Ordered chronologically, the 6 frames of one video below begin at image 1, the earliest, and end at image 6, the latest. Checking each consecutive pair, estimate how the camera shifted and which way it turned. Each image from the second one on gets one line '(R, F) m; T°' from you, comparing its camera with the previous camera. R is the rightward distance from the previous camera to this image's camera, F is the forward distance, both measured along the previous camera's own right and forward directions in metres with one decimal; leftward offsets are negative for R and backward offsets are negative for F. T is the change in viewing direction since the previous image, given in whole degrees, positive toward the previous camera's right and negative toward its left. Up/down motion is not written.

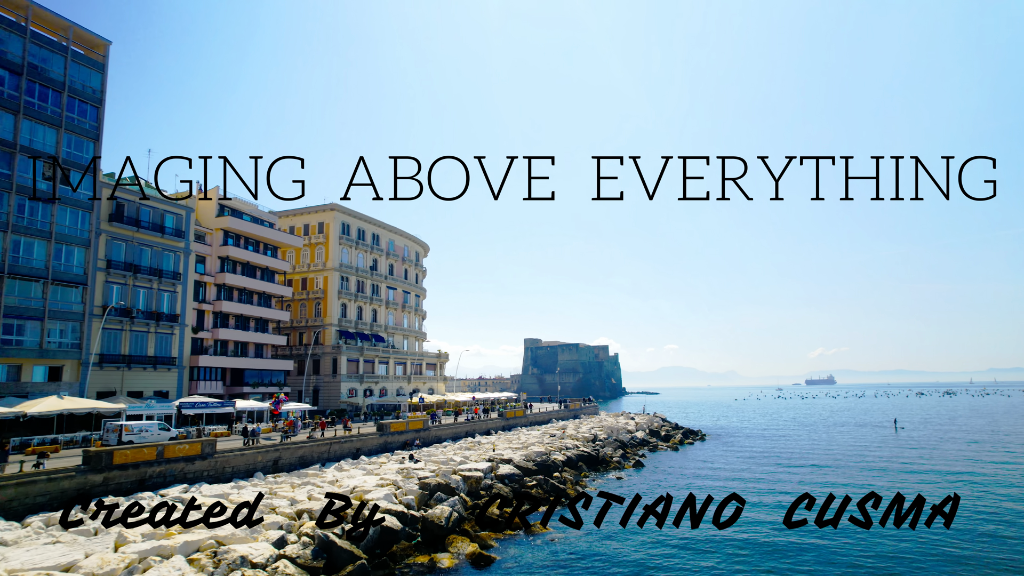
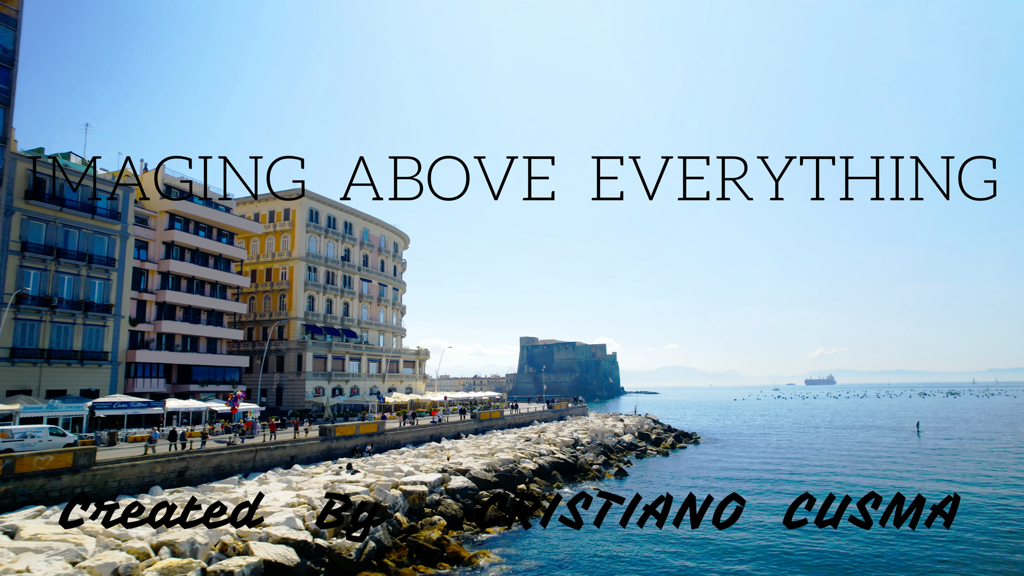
(+1.9, +4.4) m; 0°
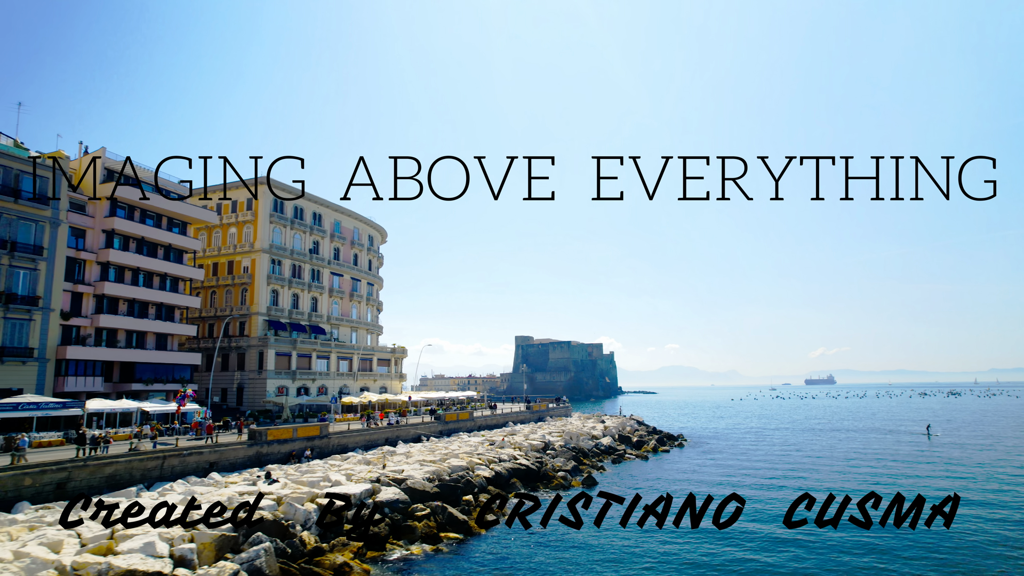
(+2.3, +3.1) m; 0°
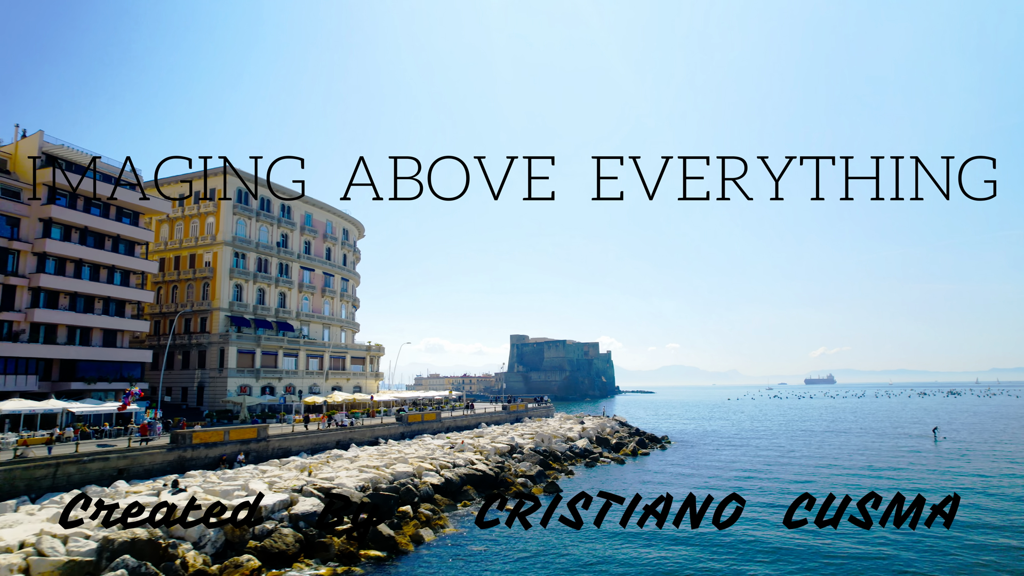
(+2.2, +2.6) m; 0°
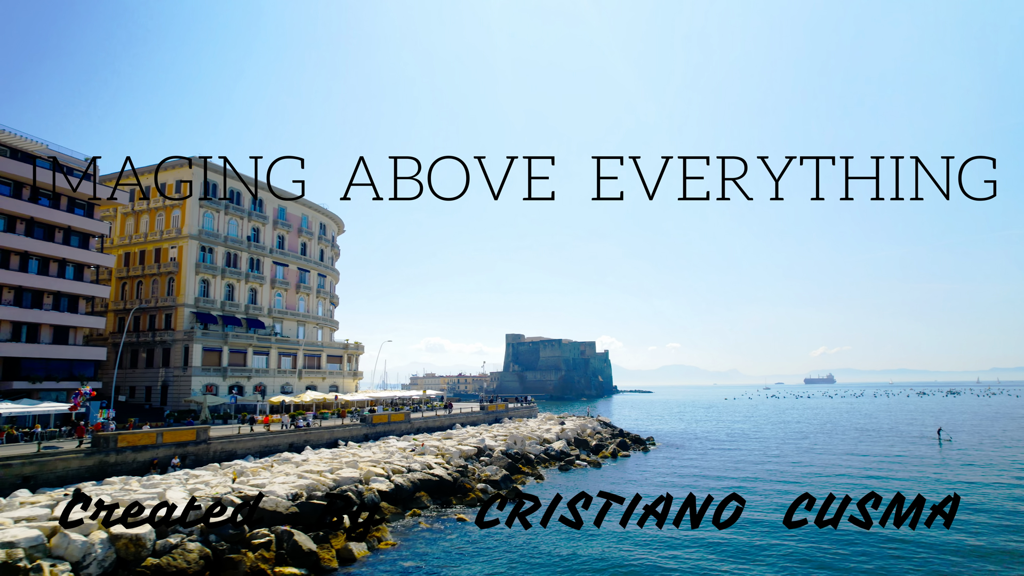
(+1.9, +2.0) m; 0°
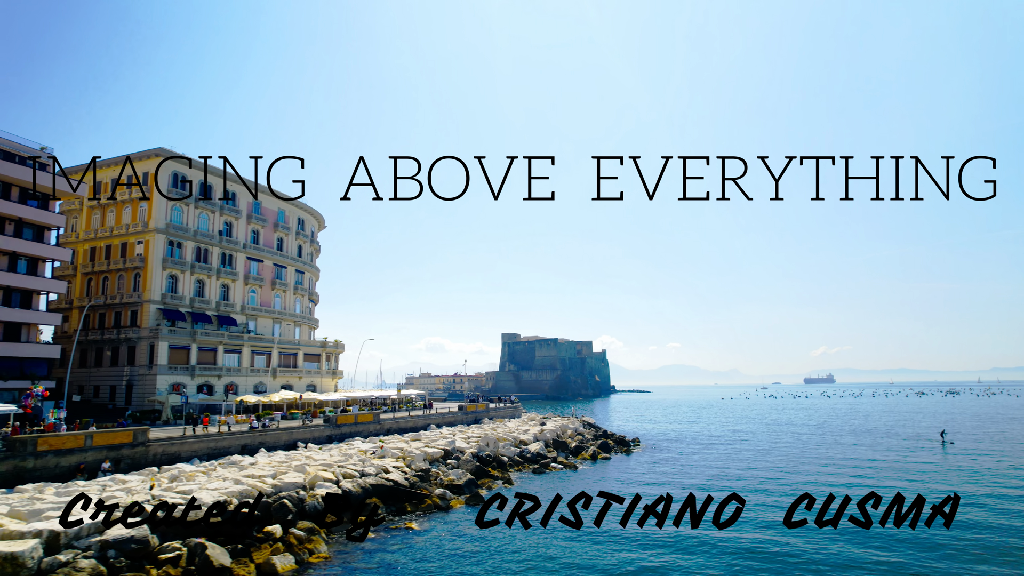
(+1.7, +1.8) m; 0°
